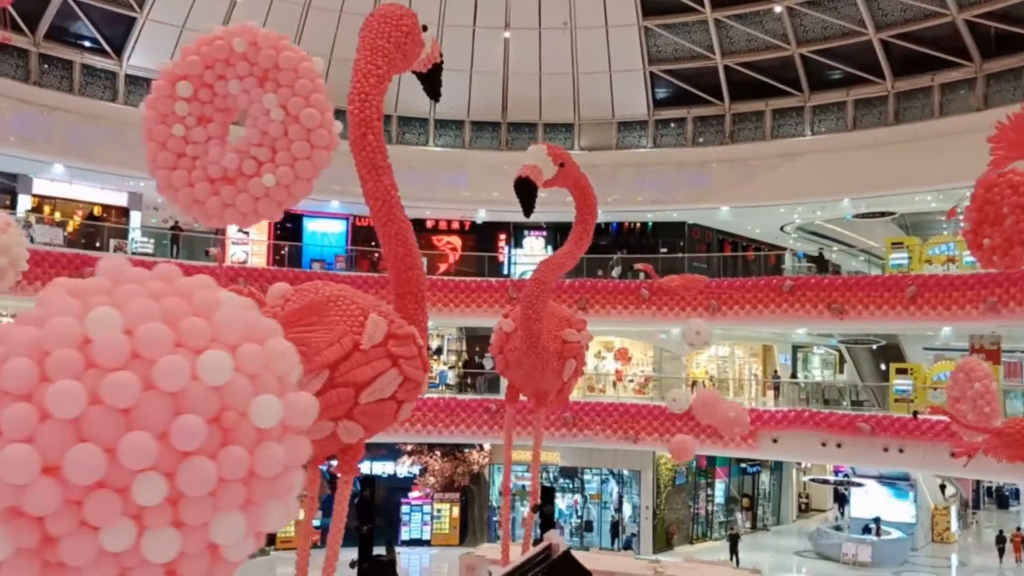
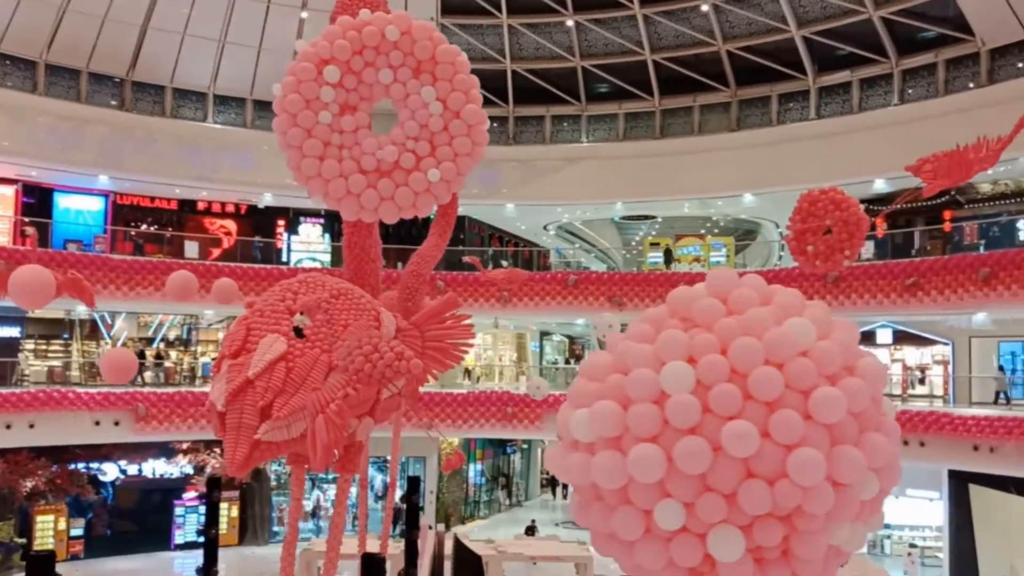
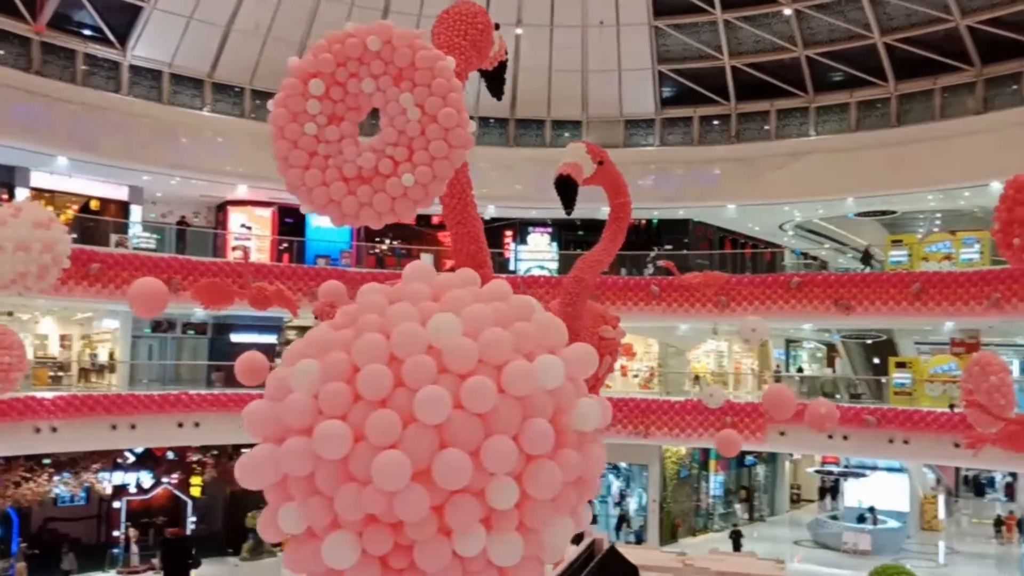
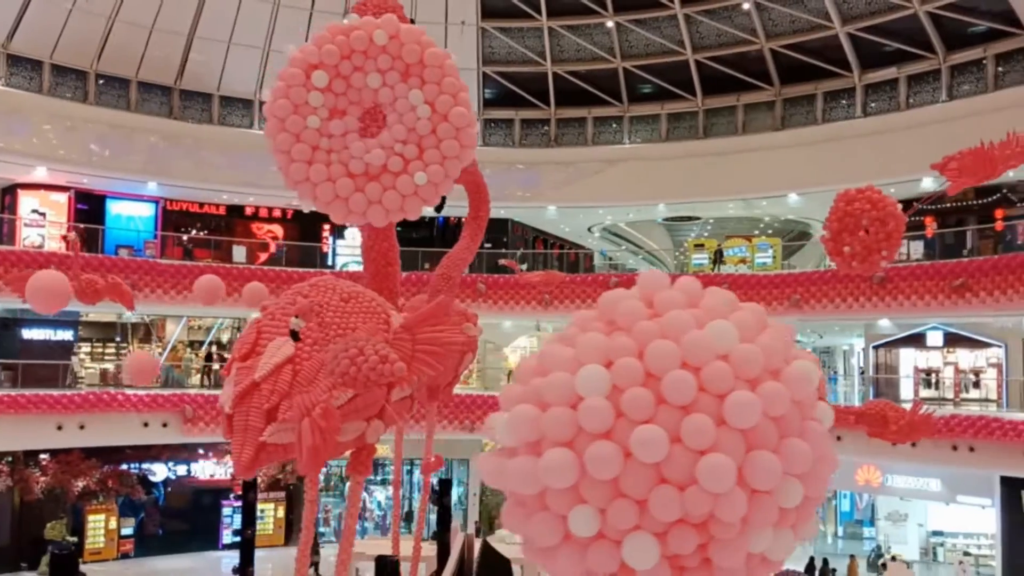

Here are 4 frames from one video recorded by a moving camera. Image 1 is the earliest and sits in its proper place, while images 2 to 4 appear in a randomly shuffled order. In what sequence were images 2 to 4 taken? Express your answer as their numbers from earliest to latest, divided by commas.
3, 4, 2
